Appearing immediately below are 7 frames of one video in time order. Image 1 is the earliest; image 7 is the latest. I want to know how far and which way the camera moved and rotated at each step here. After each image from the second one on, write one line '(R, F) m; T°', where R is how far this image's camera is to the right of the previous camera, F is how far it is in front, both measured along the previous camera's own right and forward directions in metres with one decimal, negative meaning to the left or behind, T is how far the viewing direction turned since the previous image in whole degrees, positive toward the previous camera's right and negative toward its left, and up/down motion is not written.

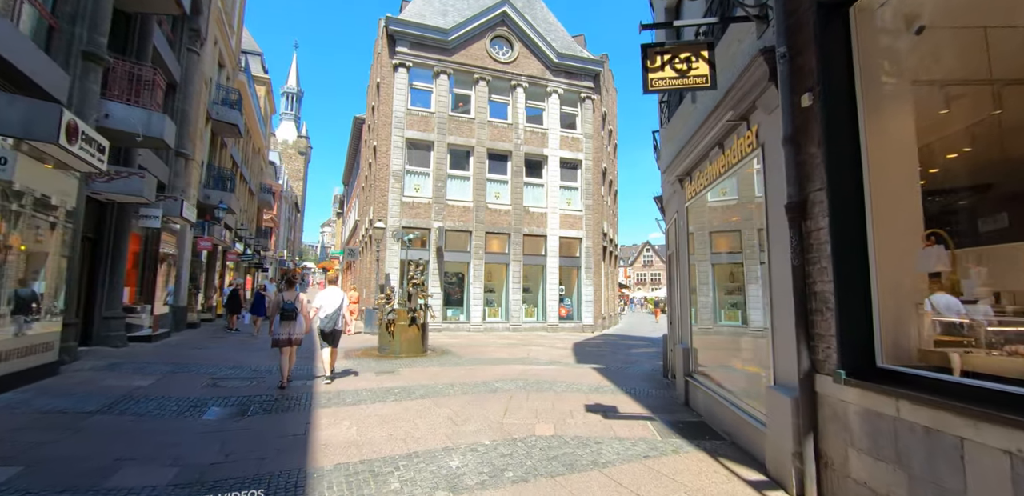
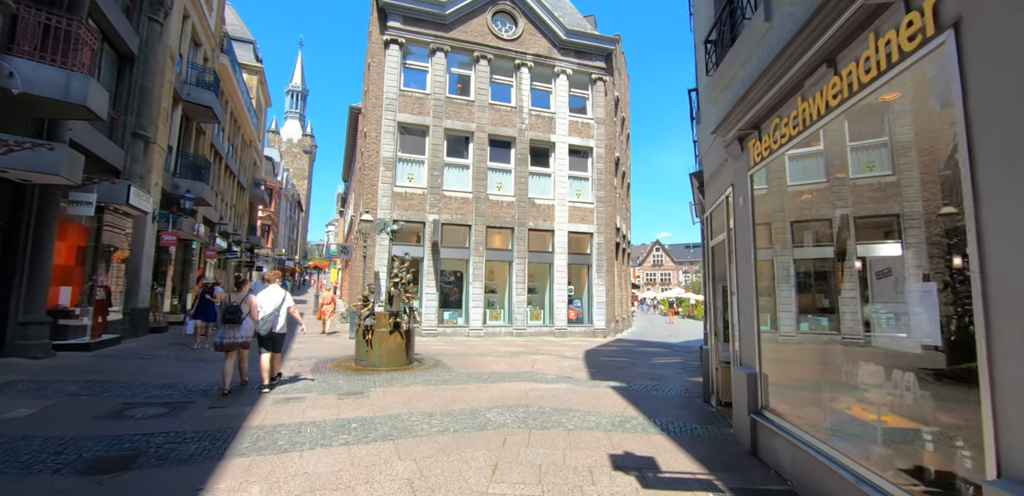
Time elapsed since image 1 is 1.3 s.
(+0.1, +1.8) m; -1°
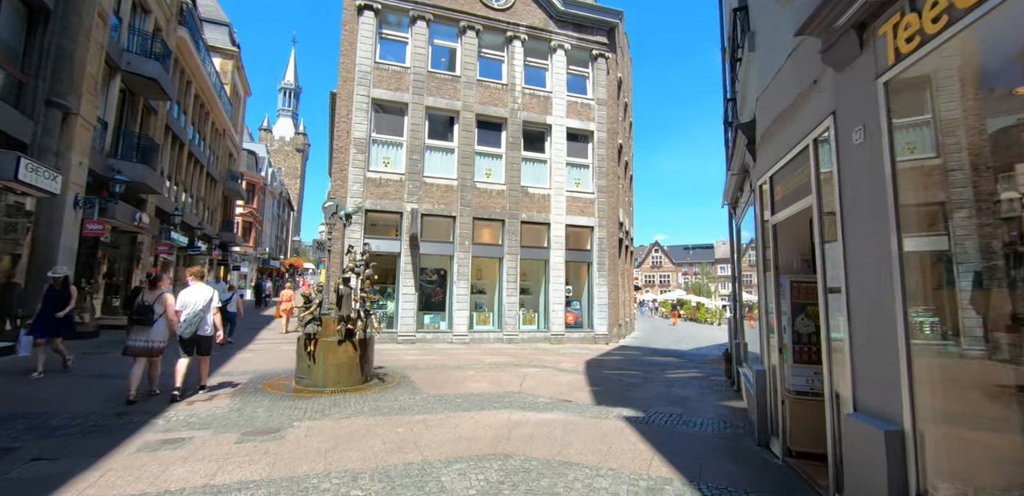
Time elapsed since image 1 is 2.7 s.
(+0.2, +2.0) m; 0°
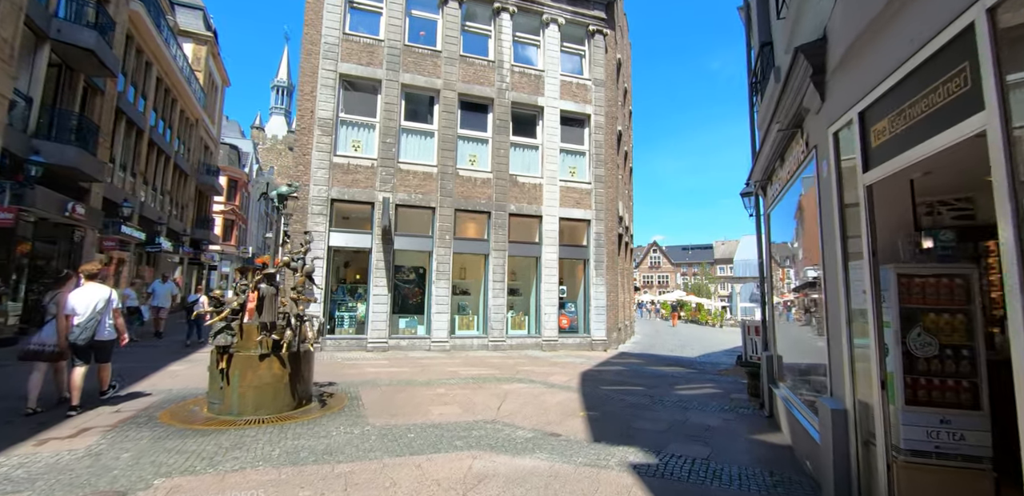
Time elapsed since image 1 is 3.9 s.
(+0.3, +1.6) m; 0°
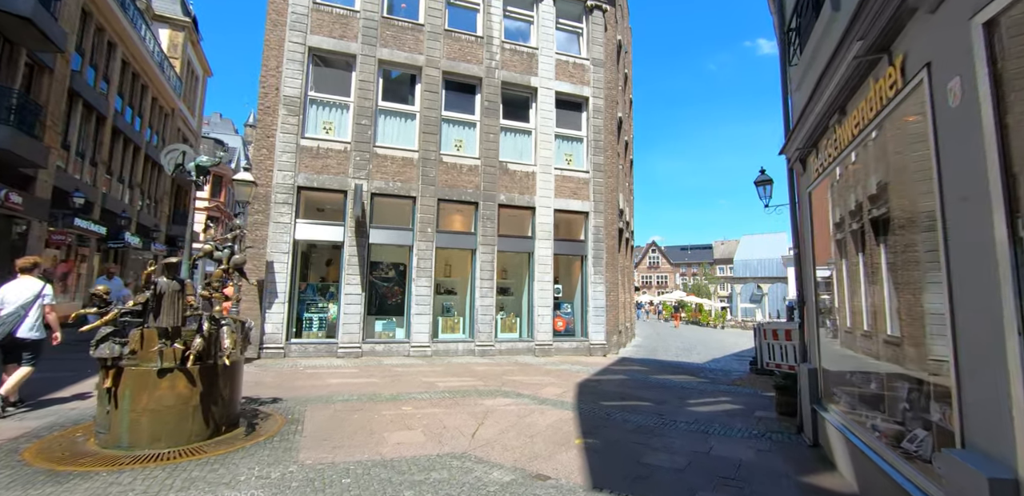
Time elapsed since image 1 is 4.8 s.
(+0.2, +1.3) m; 0°
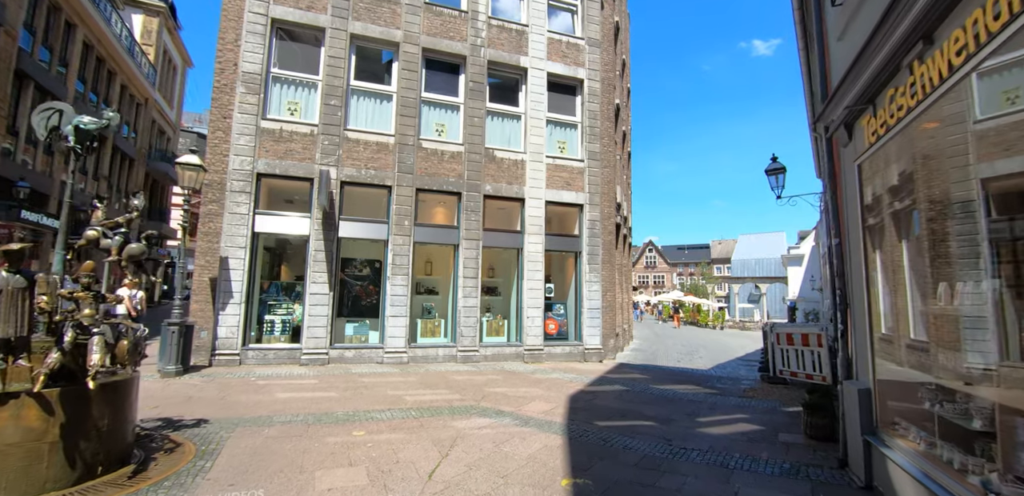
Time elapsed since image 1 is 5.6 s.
(+0.2, +1.1) m; 0°
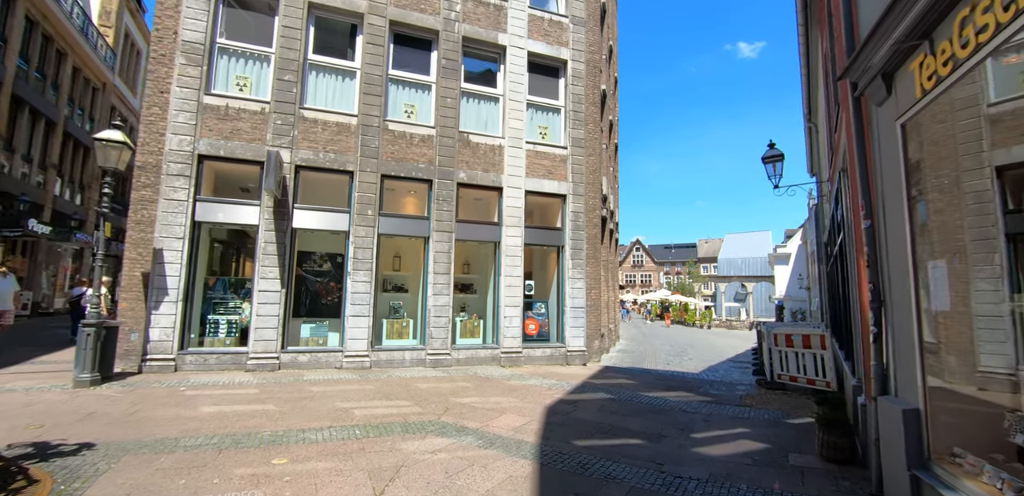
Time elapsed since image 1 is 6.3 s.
(+0.3, +0.9) m; +2°
